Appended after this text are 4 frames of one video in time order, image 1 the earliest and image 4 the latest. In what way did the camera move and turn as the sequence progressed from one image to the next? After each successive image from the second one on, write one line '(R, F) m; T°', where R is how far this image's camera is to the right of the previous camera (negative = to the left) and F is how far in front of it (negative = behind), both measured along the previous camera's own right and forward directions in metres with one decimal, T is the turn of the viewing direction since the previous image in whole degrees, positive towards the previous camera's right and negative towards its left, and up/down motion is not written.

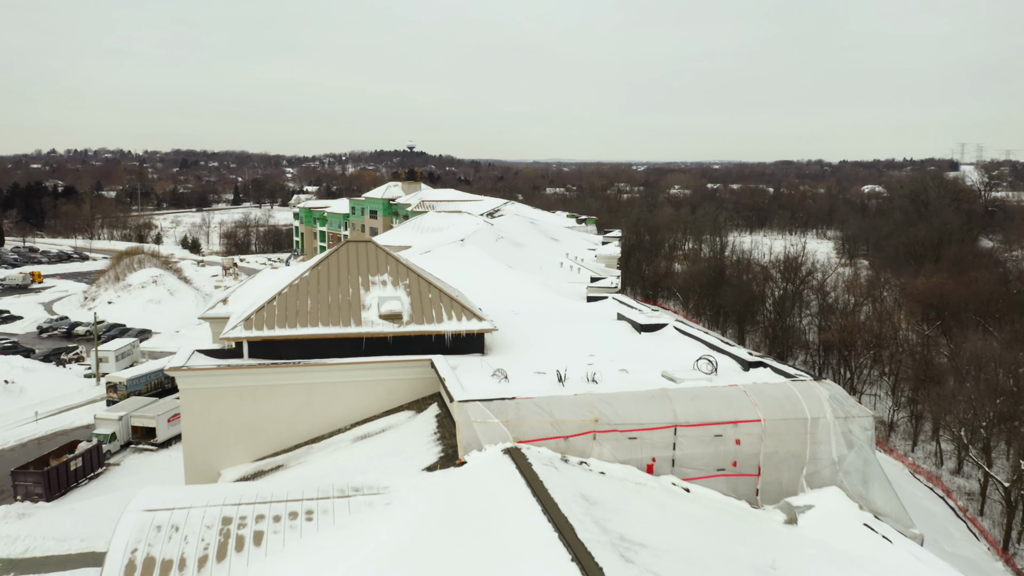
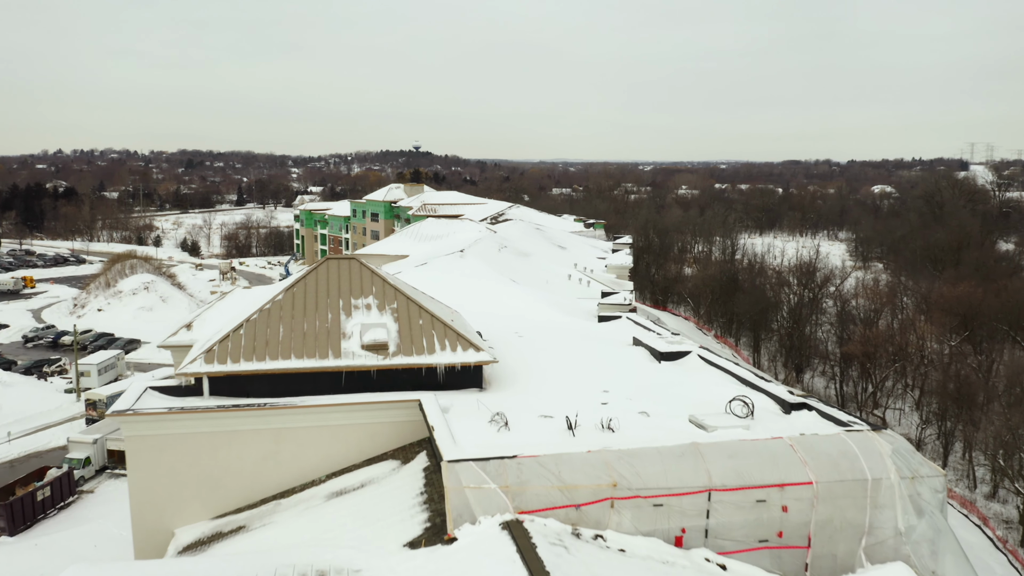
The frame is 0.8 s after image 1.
(+0.1, +1.6) m; -1°
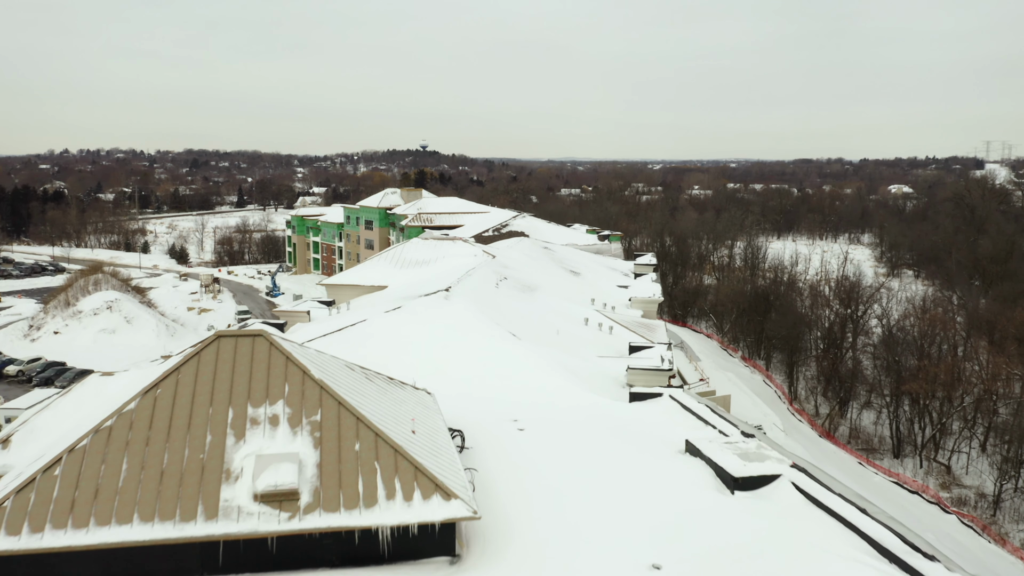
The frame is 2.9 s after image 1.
(+0.2, +4.1) m; -1°
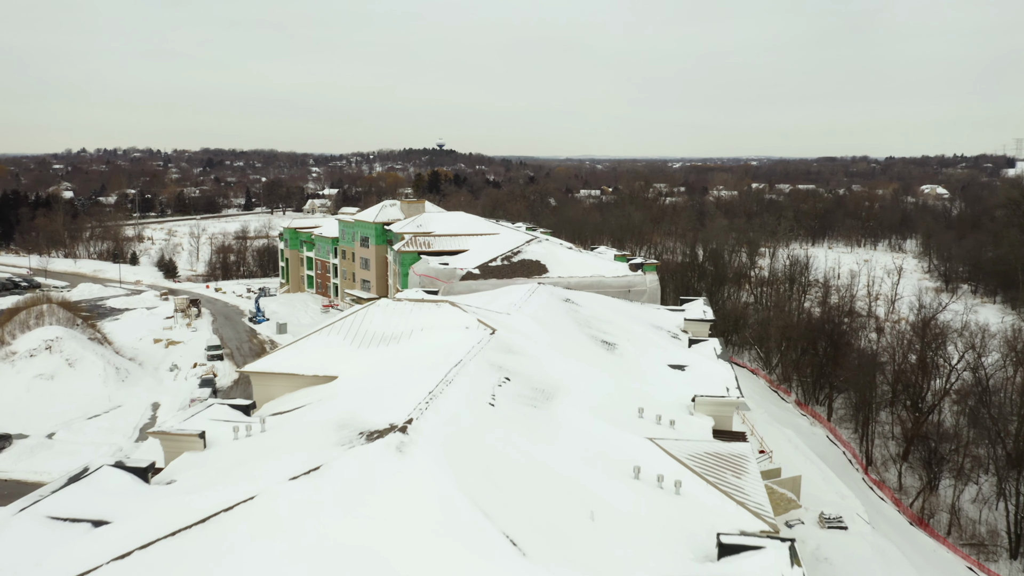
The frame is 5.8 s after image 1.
(+0.2, +5.7) m; -2°
